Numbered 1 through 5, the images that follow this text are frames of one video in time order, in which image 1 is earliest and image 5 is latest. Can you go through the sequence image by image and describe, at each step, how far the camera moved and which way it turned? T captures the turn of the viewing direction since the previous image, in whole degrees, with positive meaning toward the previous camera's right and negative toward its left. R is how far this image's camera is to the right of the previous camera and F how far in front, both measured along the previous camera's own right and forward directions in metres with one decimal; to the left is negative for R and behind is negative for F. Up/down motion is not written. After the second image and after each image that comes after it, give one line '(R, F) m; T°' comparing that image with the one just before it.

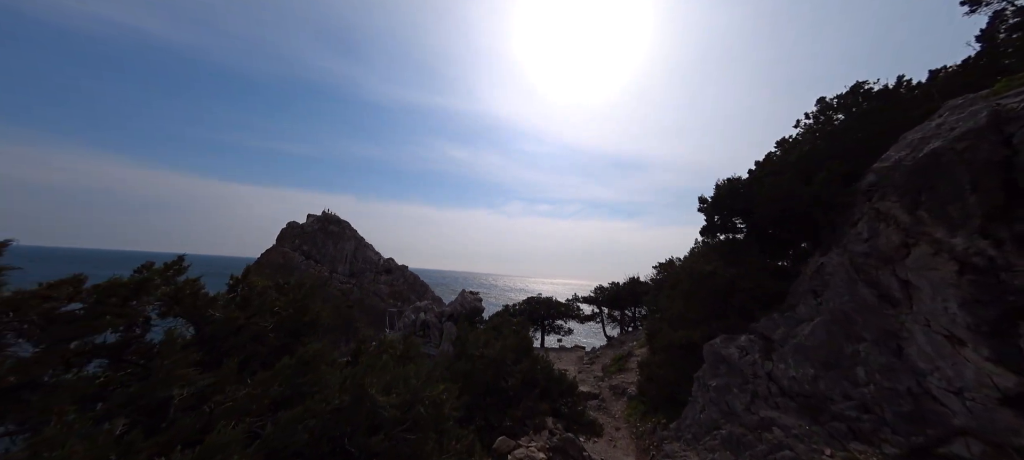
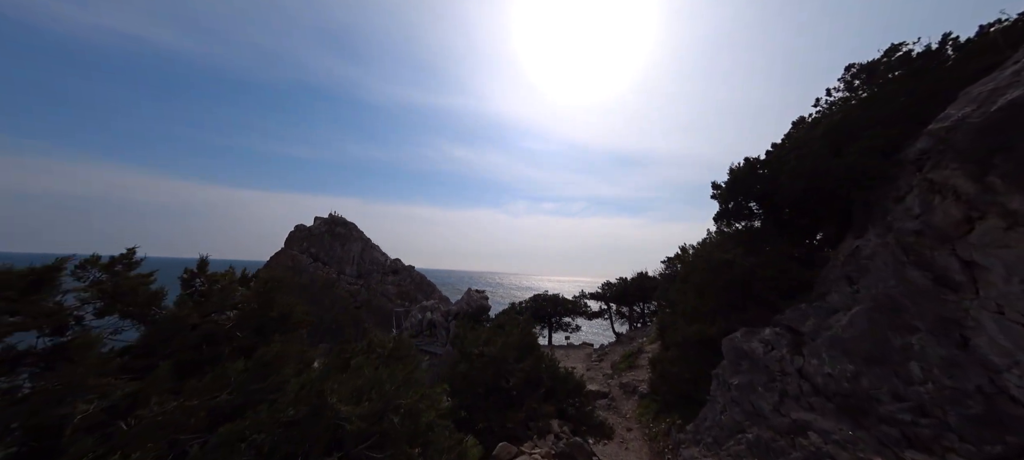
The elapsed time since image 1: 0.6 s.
(+0.2, +0.8) m; -1°
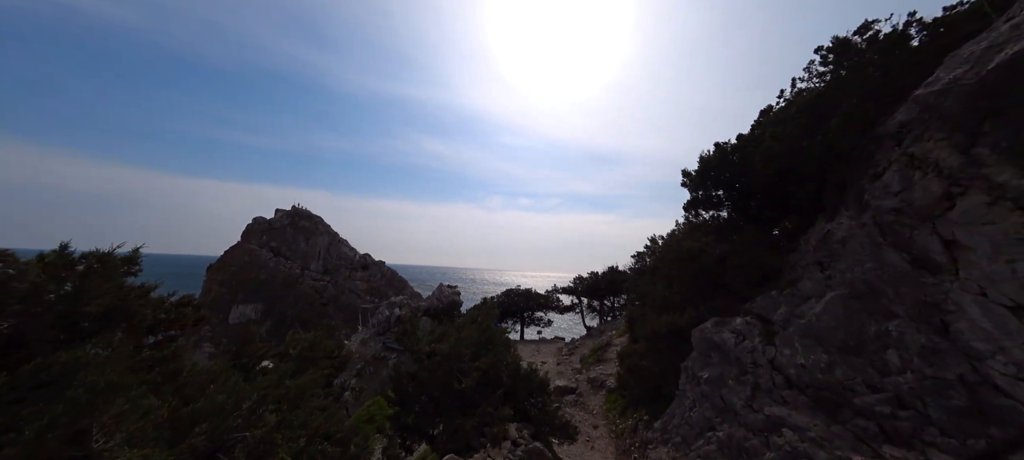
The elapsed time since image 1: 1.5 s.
(+0.5, +1.0) m; +5°
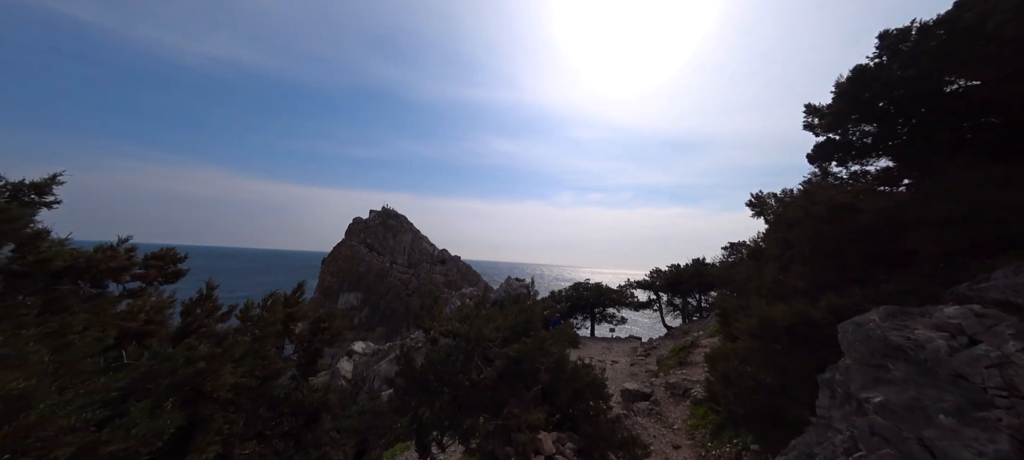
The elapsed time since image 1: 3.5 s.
(+0.7, +2.3) m; -13°
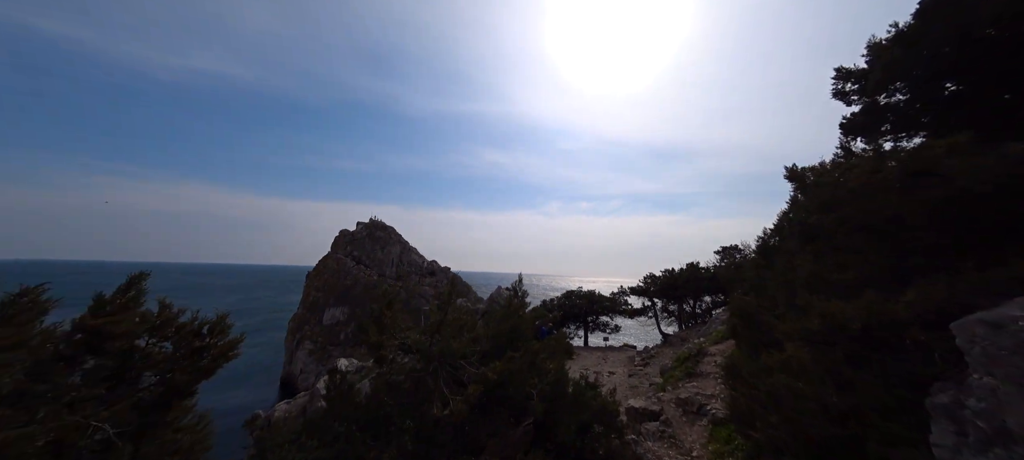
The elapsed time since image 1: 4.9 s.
(+0.2, +1.9) m; +2°
